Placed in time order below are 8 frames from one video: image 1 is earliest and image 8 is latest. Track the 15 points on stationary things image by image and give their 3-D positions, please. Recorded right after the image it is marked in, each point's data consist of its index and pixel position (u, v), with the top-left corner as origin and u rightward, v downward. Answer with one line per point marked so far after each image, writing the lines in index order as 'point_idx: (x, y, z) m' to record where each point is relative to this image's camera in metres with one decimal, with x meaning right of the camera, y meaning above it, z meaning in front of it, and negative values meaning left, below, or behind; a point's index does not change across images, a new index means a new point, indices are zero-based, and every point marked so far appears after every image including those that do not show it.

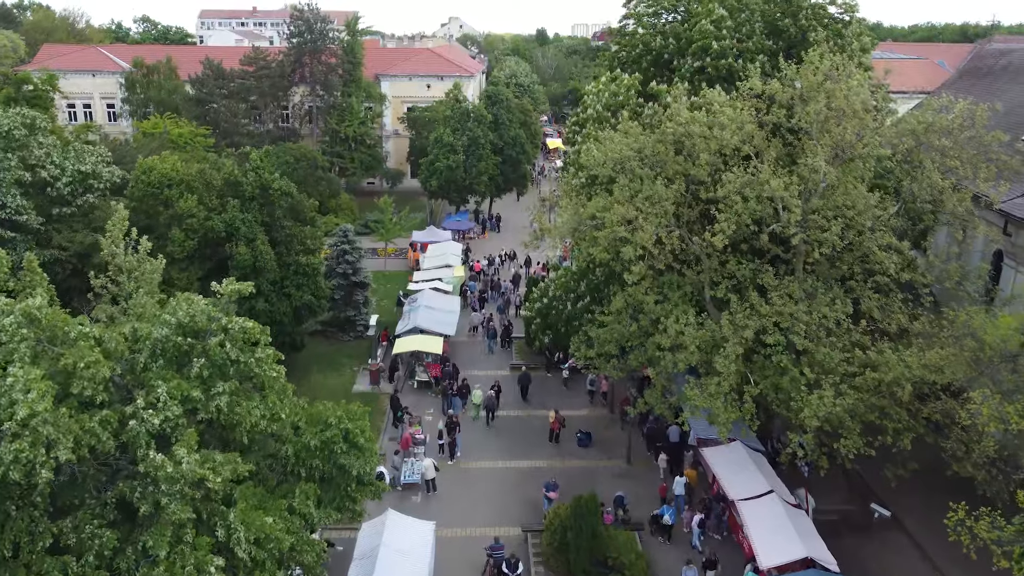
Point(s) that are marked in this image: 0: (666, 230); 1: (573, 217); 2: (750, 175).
0: (+3.4, +1.3, +17.6) m
1: (+1.5, +1.6, +18.6) m
2: (+5.1, +2.4, +17.0) m
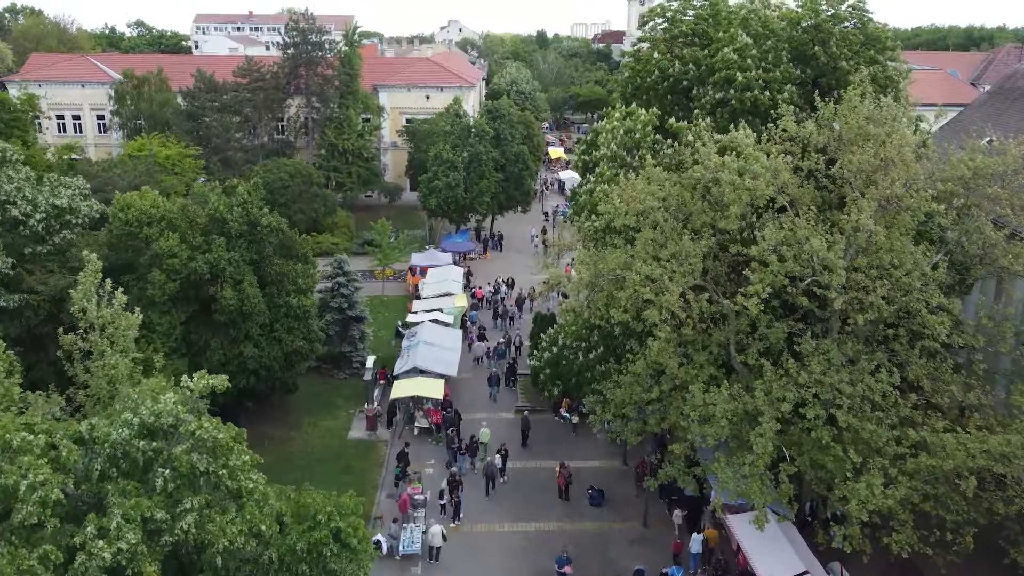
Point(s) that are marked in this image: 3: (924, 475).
0: (+3.6, 0.0, +15.9) m
1: (+1.7, +0.3, +16.9) m
2: (+5.3, +1.1, +15.3) m
3: (+7.4, -3.4, +14.4) m
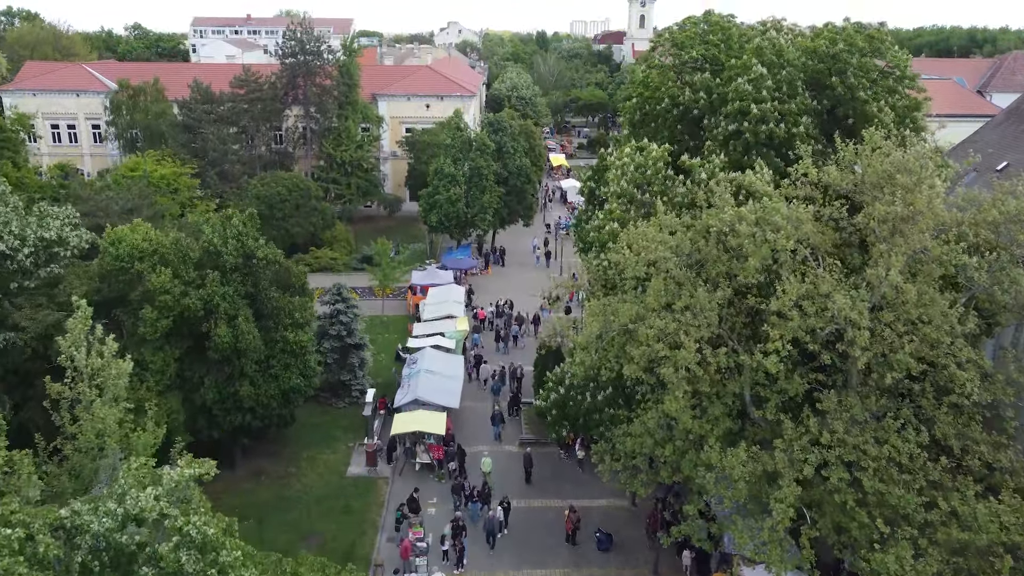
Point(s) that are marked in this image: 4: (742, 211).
0: (+3.7, -1.0, +15.1) m
1: (+1.8, -0.7, +16.2) m
2: (+5.4, +0.1, +14.6) m
3: (+7.5, -4.4, +13.7) m
4: (+4.4, +1.5, +15.2) m
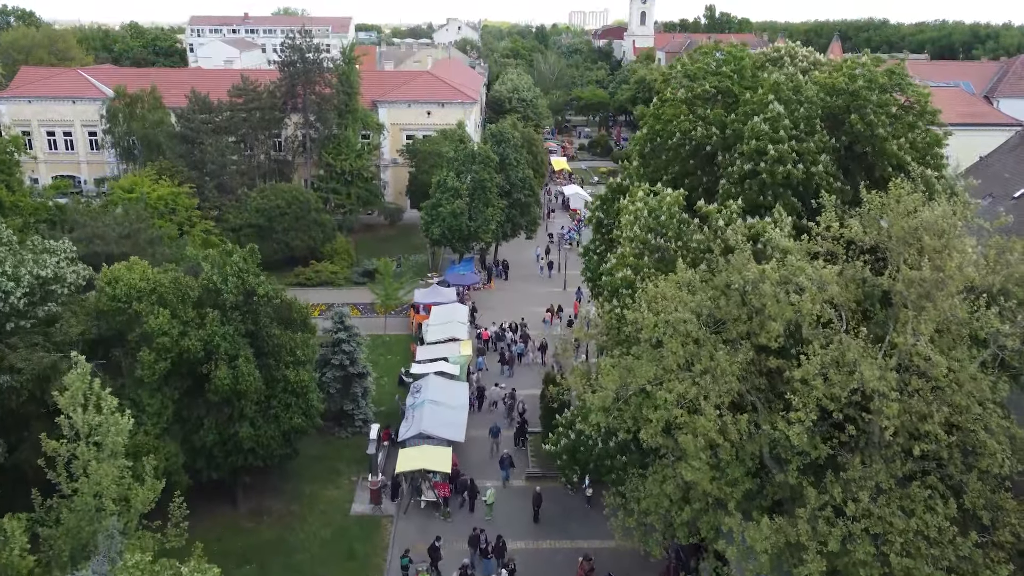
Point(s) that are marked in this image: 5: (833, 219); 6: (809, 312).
0: (+3.9, -2.2, +14.6) m
1: (+2.0, -1.8, +15.6) m
2: (+5.6, -1.1, +14.0) m
3: (+7.8, -5.5, +13.1) m
4: (+4.6, +0.3, +14.6) m
5: (+6.3, +1.3, +15.8) m
6: (+5.1, -0.4, +13.8) m
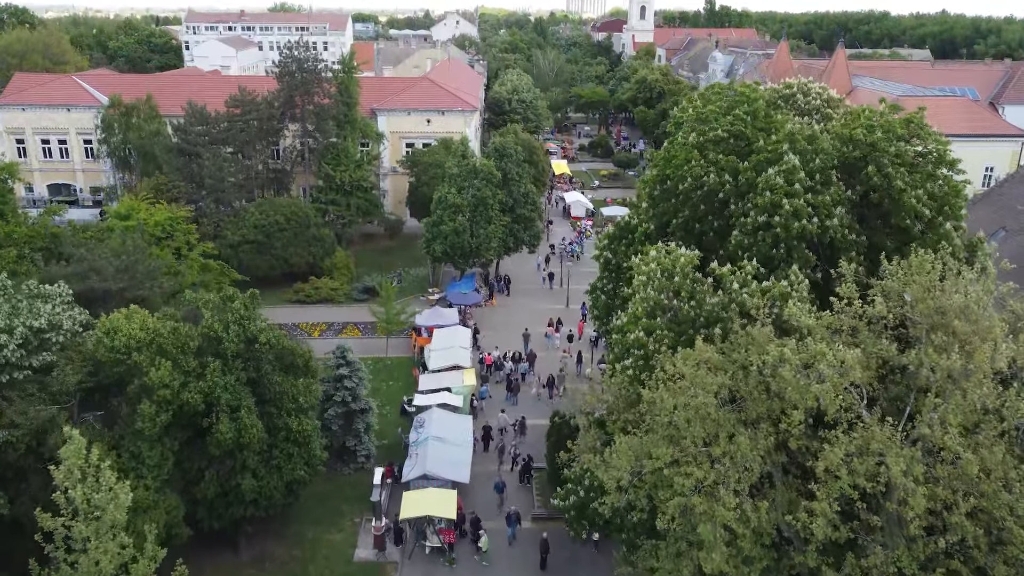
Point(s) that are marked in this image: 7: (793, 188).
0: (+4.2, -3.6, +14.1) m
1: (+2.2, -3.2, +15.2) m
2: (+5.9, -2.5, +13.6) m
3: (+8.0, -7.0, +12.8) m
4: (+4.8, -1.1, +14.2) m
5: (+6.5, -0.1, +15.3) m
6: (+5.3, -1.9, +13.3) m
7: (+6.7, +2.4, +19.0) m
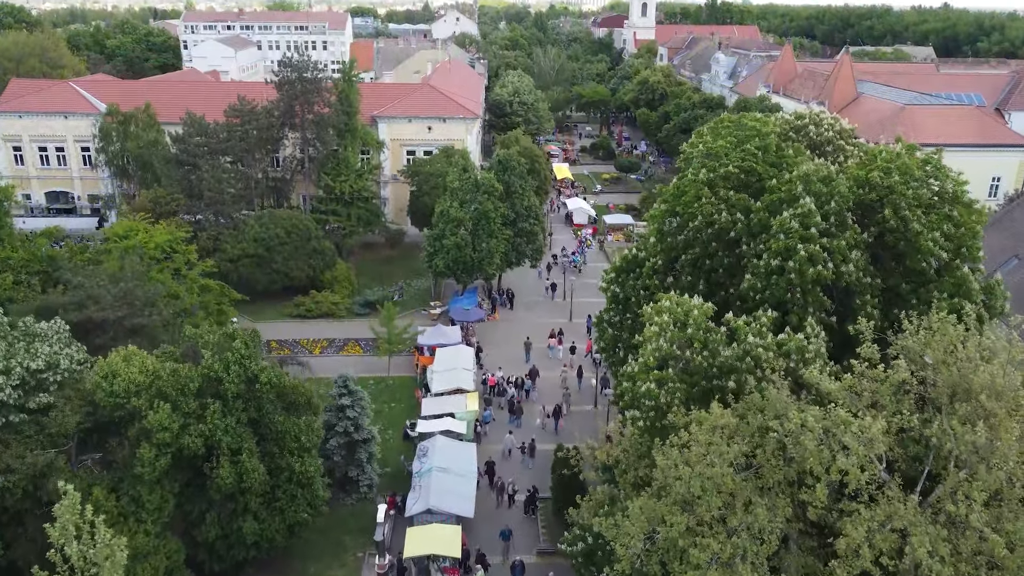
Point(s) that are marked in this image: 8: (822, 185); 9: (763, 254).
0: (+4.3, -4.8, +13.7) m
1: (+2.4, -4.4, +14.8) m
2: (+6.0, -3.7, +13.2) m
3: (+8.2, -8.1, +12.4) m
4: (+5.0, -2.2, +13.8) m
5: (+6.7, -1.2, +14.9) m
6: (+5.5, -3.0, +12.9) m
7: (+6.8, +1.3, +18.5) m
8: (+7.5, +2.5, +19.5) m
9: (+6.0, +0.8, +19.3) m
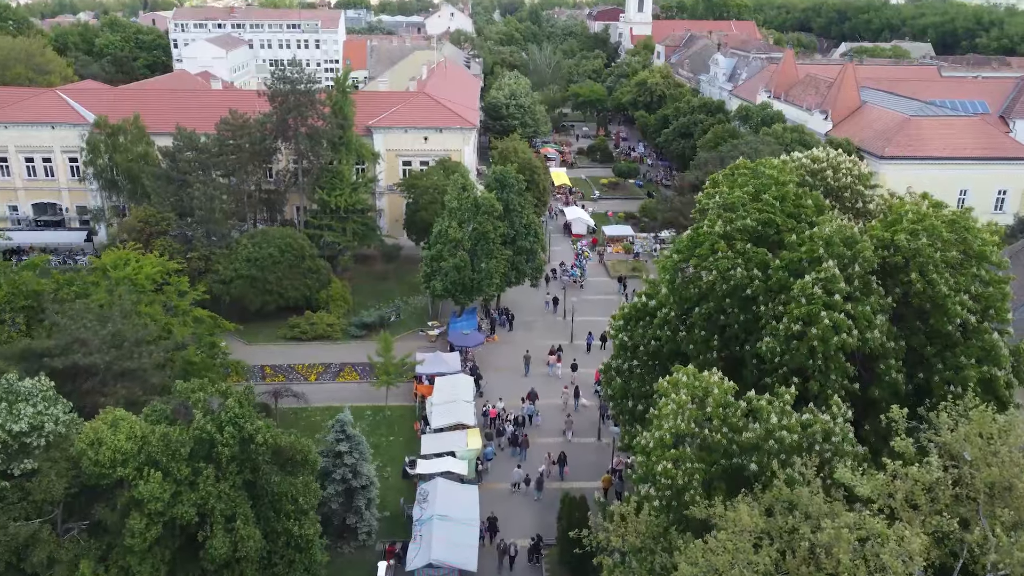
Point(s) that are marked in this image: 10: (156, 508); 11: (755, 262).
0: (+4.6, -6.3, +12.9) m
1: (+2.6, -5.9, +13.9) m
2: (+6.3, -5.3, +12.3) m
3: (+8.4, -9.7, +11.7) m
4: (+5.2, -3.8, +12.9) m
5: (+6.9, -2.7, +14.1) m
6: (+5.7, -4.6, +12.1) m
7: (+7.0, -0.2, +17.6) m
8: (+7.7, +1.0, +18.6) m
9: (+6.2, -0.6, +18.4) m
10: (-8.6, -5.3, +19.2) m
11: (+5.9, +0.6, +19.6) m
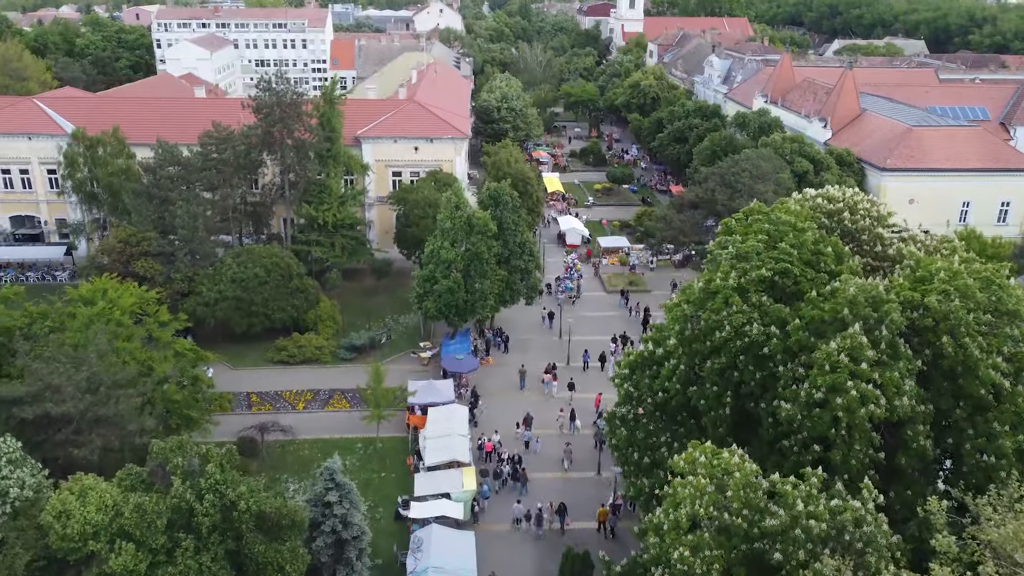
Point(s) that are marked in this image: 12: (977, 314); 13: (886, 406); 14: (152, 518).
0: (+4.7, -7.7, +11.7) m
1: (+2.7, -7.3, +12.7) m
2: (+6.4, -6.7, +11.1) m
3: (+8.6, -11.1, +10.6) m
4: (+5.3, -5.2, +11.7) m
5: (+7.0, -4.1, +12.8) m
6: (+5.9, -6.0, +10.9) m
7: (+7.0, -1.5, +16.4) m
8: (+7.7, -0.3, +17.4) m
9: (+6.2, -2.0, +17.1) m
10: (-8.5, -6.7, +17.8) m
11: (+5.9, -0.7, +18.4) m
12: (+10.0, -0.3, +17.3) m
13: (+7.6, -2.4, +16.3) m
14: (-8.3, -5.3, +18.6) m
